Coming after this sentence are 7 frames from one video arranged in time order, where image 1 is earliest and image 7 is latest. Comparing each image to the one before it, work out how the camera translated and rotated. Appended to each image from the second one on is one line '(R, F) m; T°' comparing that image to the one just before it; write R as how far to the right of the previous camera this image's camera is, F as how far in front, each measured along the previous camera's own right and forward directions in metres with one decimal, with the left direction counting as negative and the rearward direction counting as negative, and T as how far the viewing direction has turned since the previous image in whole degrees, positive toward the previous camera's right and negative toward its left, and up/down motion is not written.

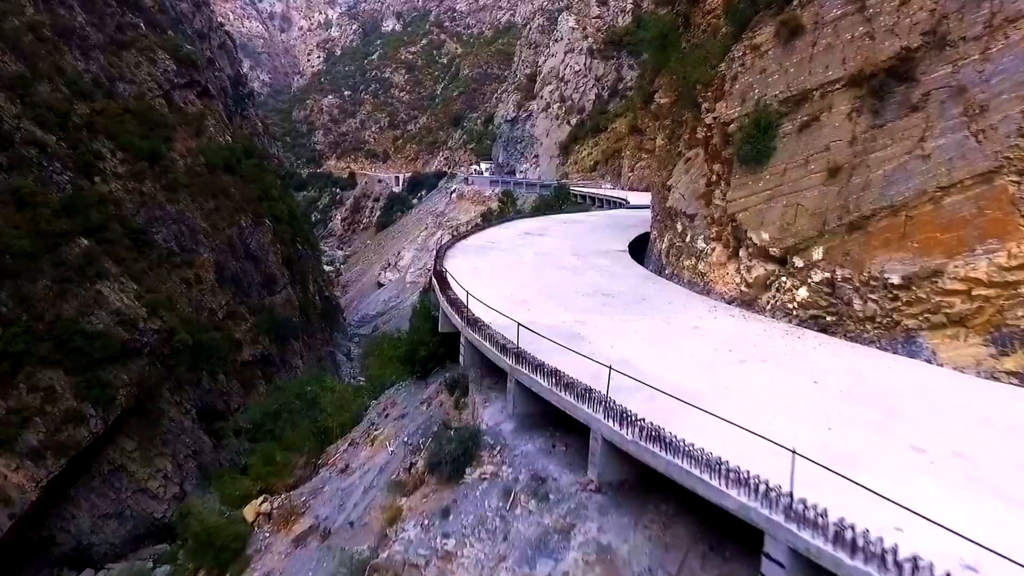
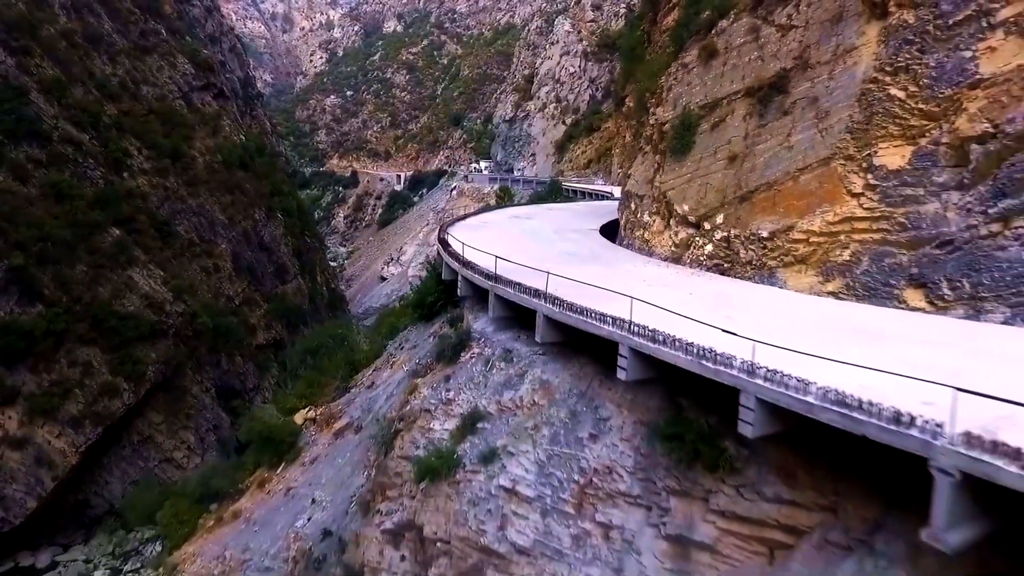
(+0.3, -3.0) m; 0°
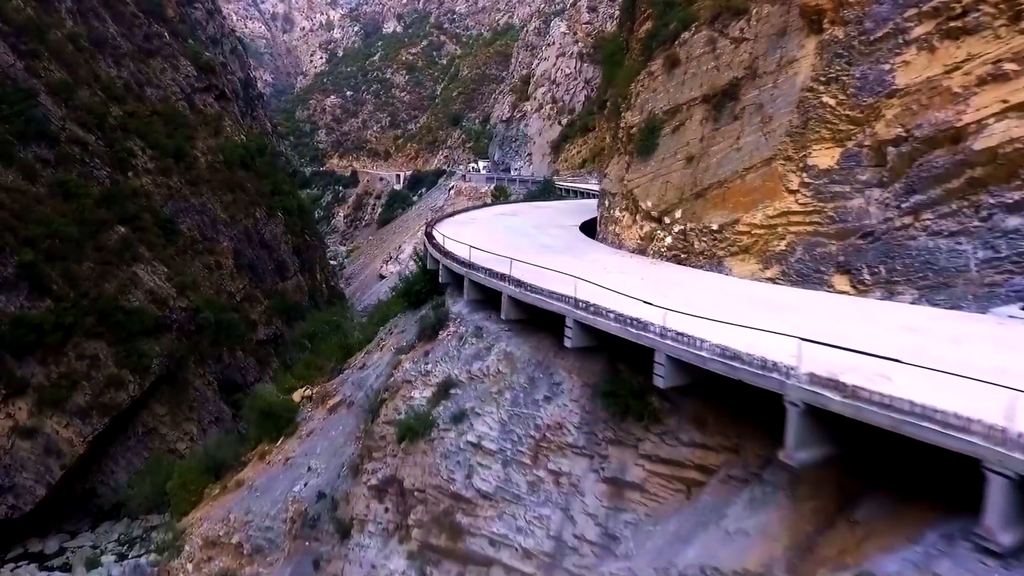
(+0.4, -1.2) m; 0°
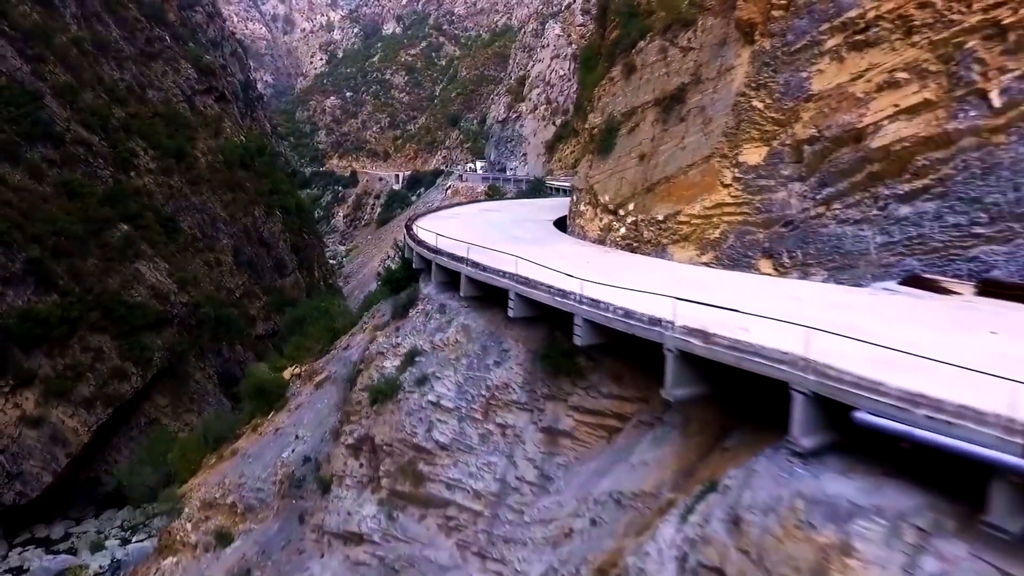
(+0.7, -1.3) m; 0°
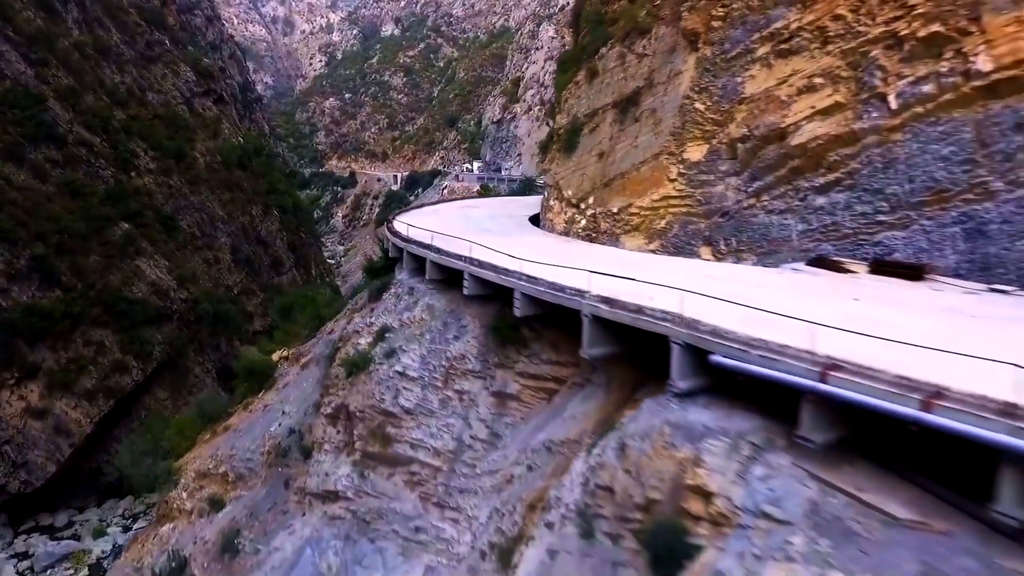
(+0.7, -1.2) m; 0°
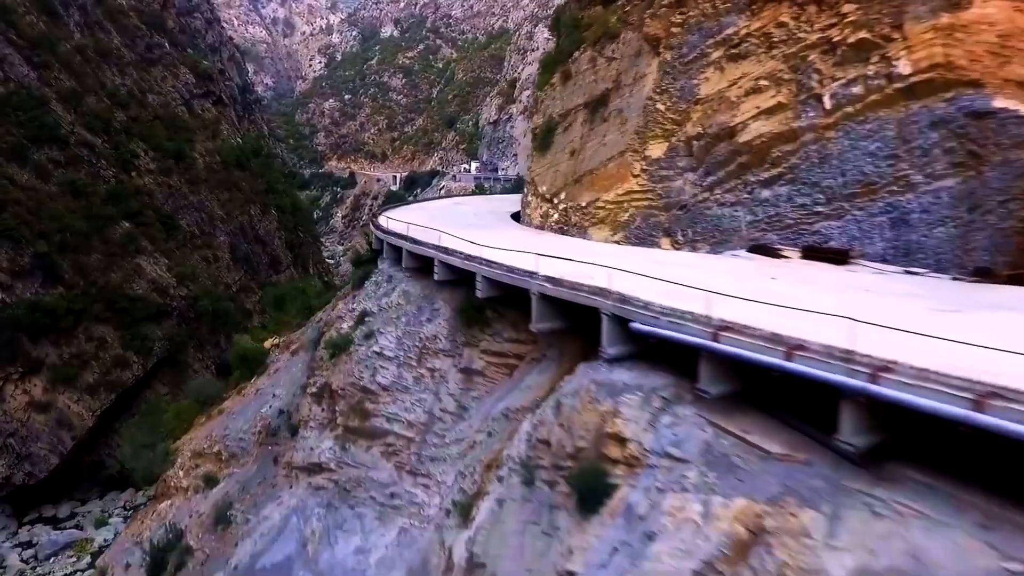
(+0.6, -0.9) m; 0°
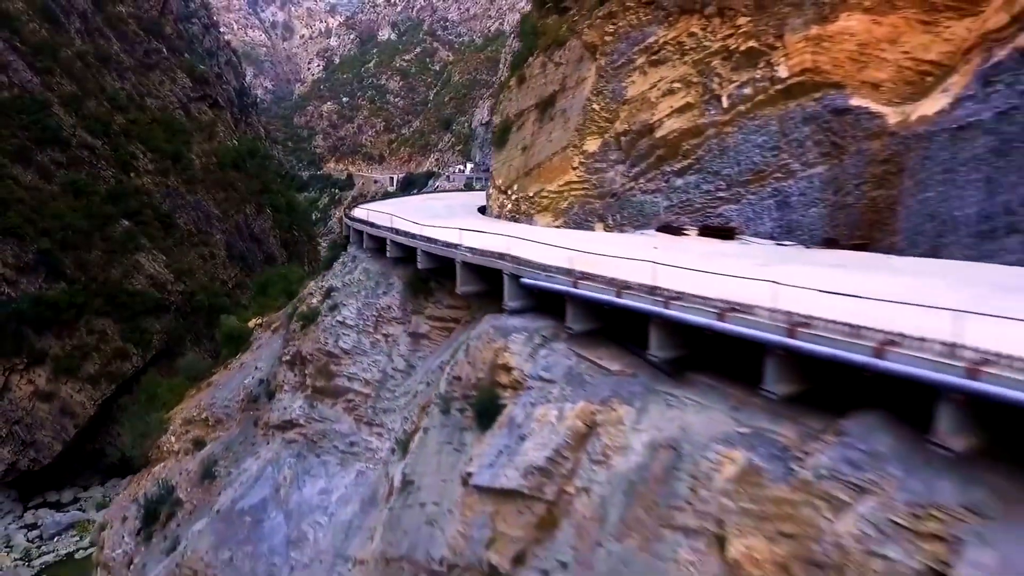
(+1.1, -1.7) m; 0°
